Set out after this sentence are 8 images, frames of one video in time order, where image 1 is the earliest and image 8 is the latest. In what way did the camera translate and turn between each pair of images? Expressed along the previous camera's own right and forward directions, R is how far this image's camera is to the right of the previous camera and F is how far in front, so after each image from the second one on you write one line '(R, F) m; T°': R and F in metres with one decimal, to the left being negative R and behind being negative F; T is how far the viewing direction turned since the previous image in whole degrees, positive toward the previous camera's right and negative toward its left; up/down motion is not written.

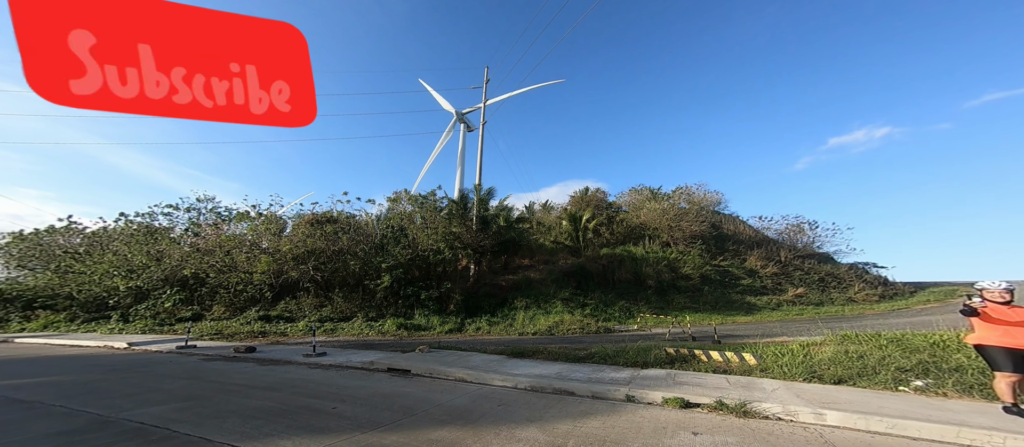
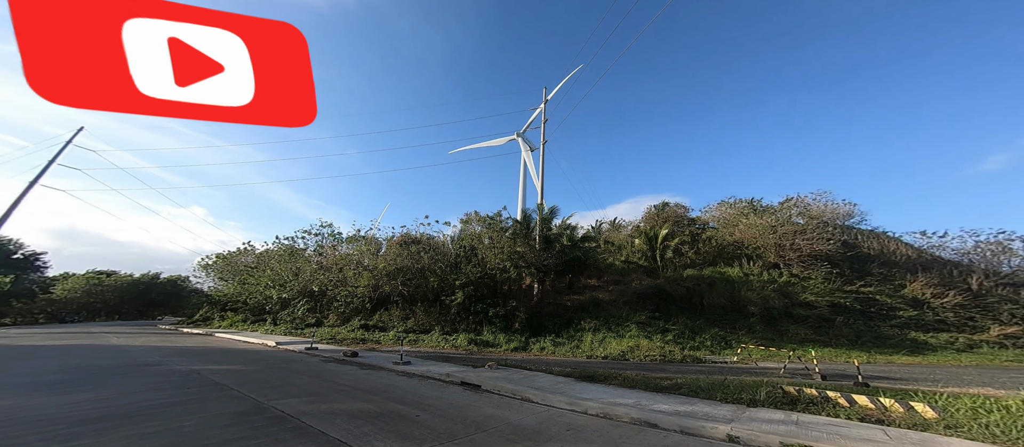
(-0.1, -0.1) m; -12°
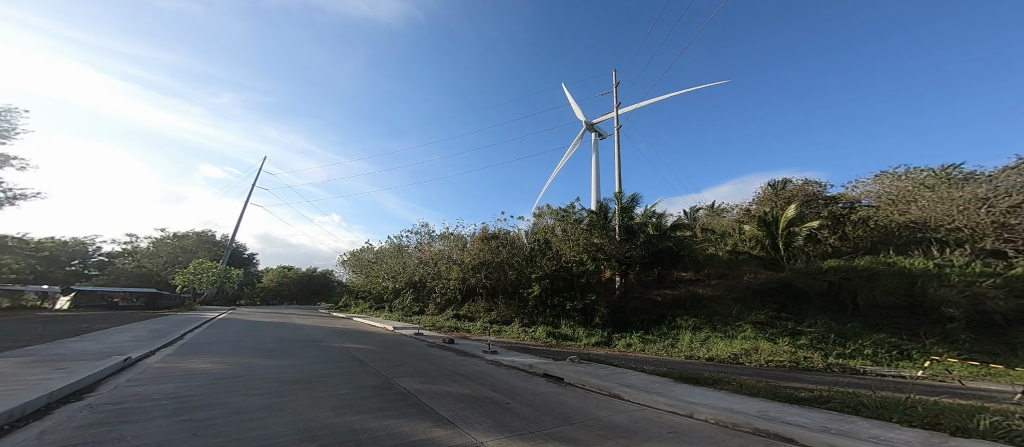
(-0.2, 0.0) m; -15°
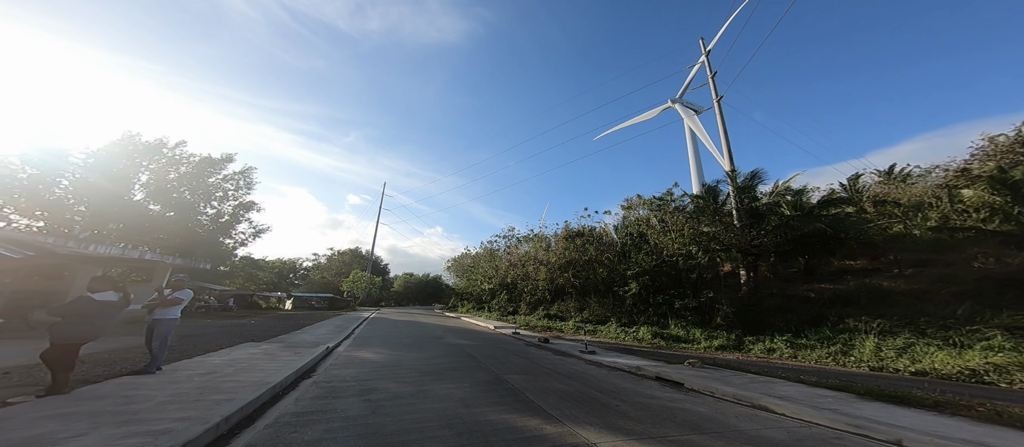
(-0.7, -0.1) m; -18°
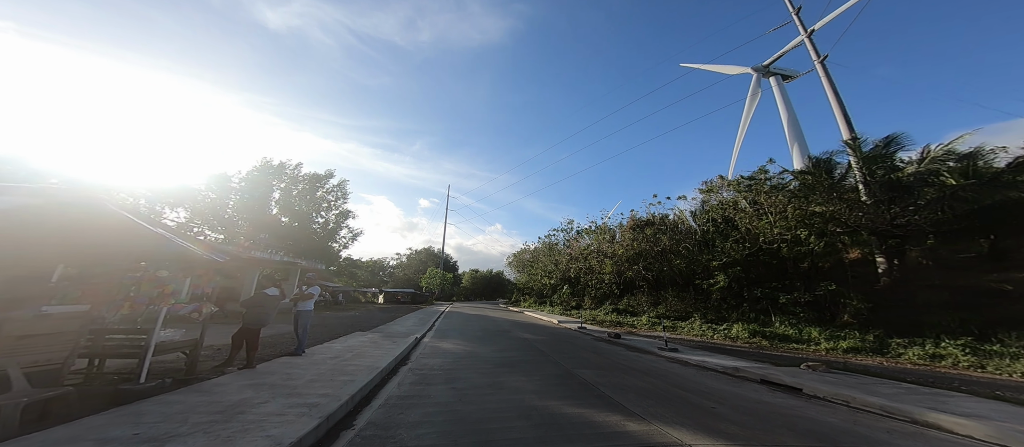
(-0.5, 0.0) m; -12°
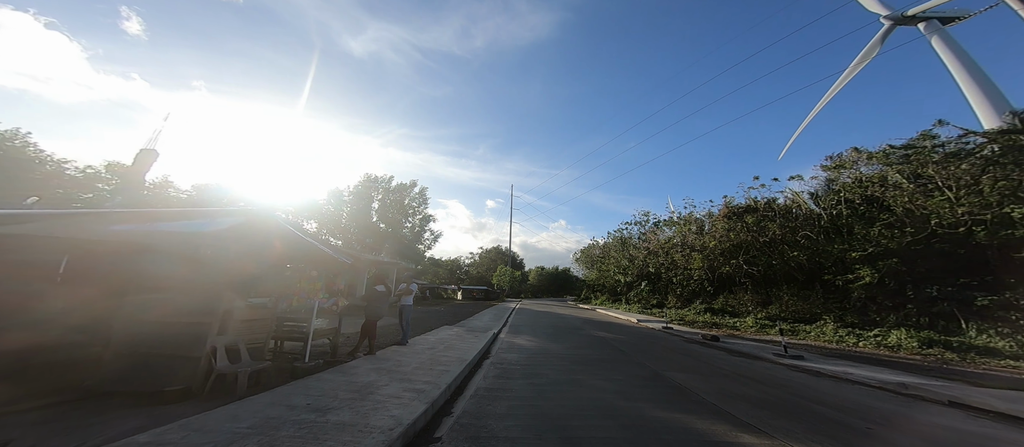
(-0.3, 0.0) m; -13°
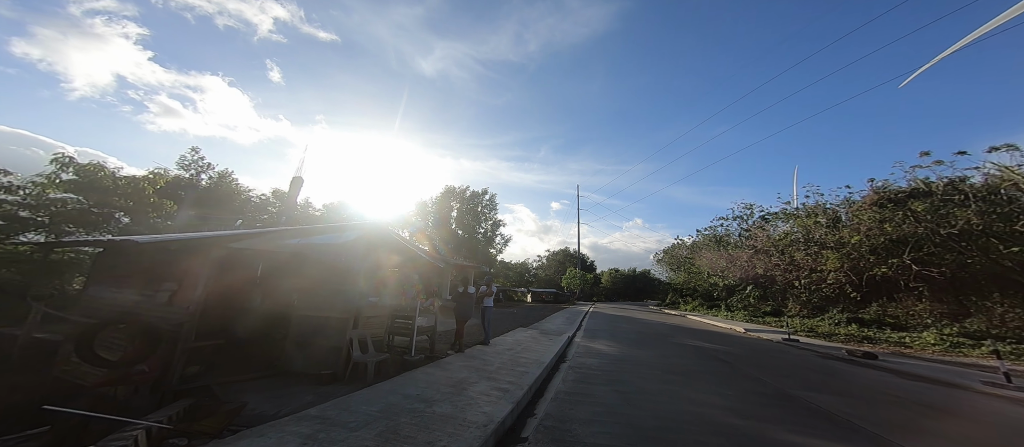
(-0.2, 0.0) m; -12°
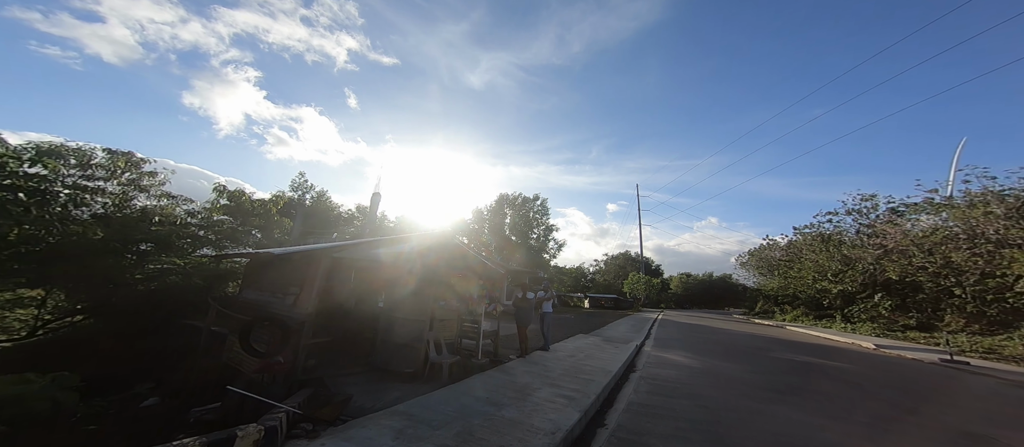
(-0.1, 0.0) m; -10°
